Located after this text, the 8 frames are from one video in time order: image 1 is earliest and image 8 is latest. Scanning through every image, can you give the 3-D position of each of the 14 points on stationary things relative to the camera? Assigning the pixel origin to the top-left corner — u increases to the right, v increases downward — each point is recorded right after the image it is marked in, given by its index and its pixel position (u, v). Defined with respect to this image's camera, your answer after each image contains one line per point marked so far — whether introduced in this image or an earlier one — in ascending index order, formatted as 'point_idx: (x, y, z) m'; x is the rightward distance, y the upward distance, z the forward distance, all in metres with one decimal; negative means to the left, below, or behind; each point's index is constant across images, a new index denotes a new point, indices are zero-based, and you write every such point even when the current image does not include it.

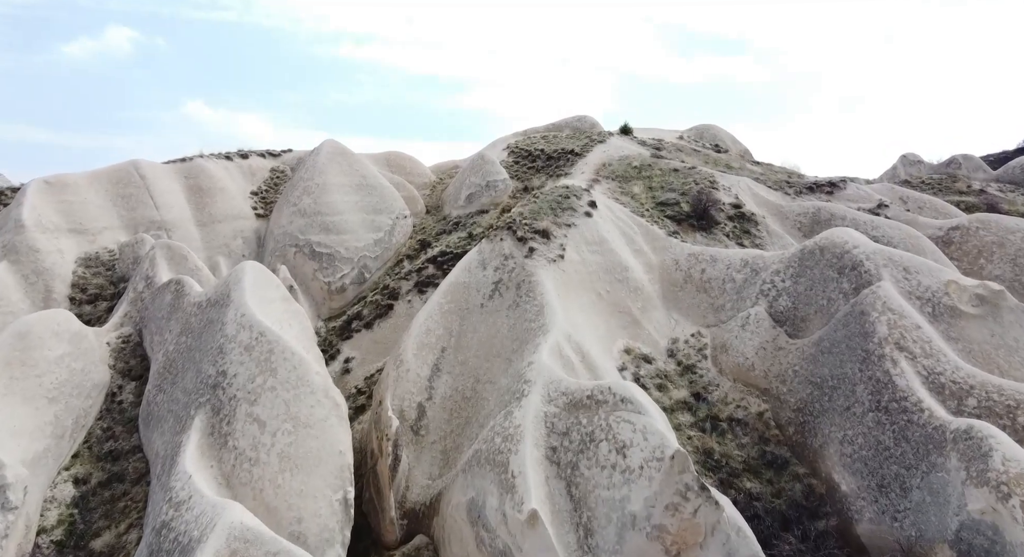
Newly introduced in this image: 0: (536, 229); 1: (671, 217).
0: (+0.4, +0.8, +12.2) m
1: (+3.1, +1.2, +14.2) m
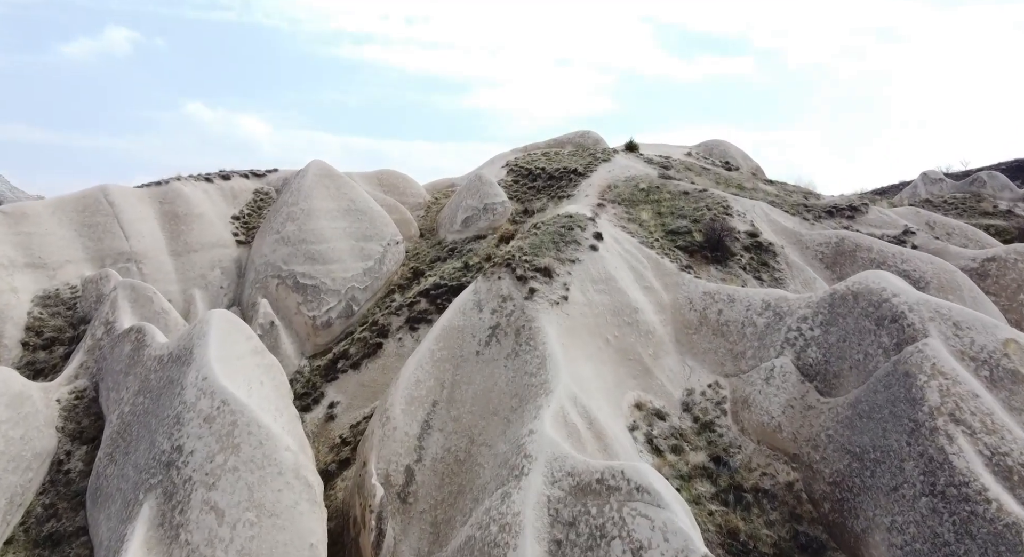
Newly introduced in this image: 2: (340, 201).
0: (+0.4, +0.2, +11.1) m
1: (+3.0, +0.5, +13.1) m
2: (-3.6, +1.6, +15.3) m
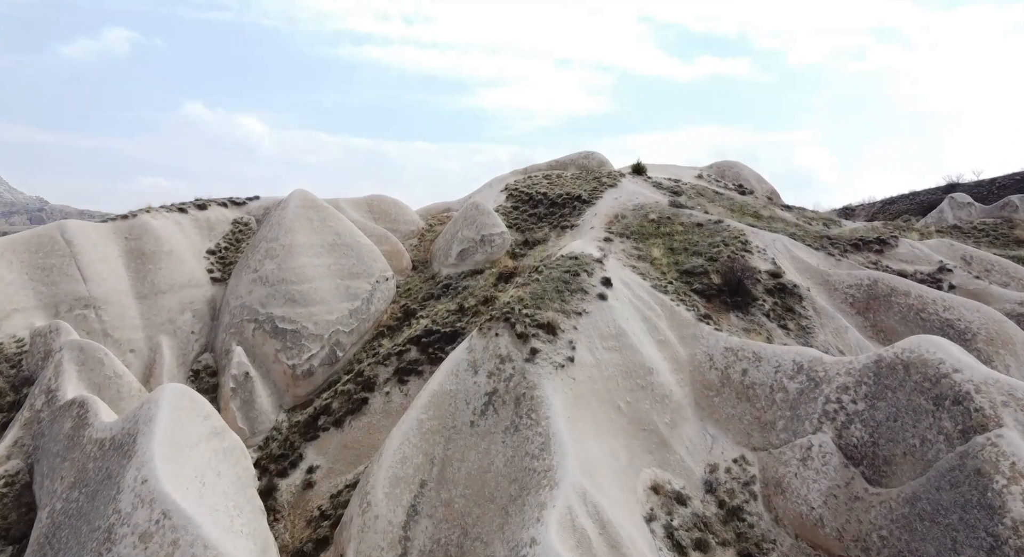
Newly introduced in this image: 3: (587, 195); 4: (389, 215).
0: (+0.4, -0.6, +9.9) m
1: (+3.0, -0.2, +11.9) m
2: (-3.6, +0.8, +14.0) m
3: (+1.7, +1.9, +16.6) m
4: (-2.9, +1.5, +17.3) m
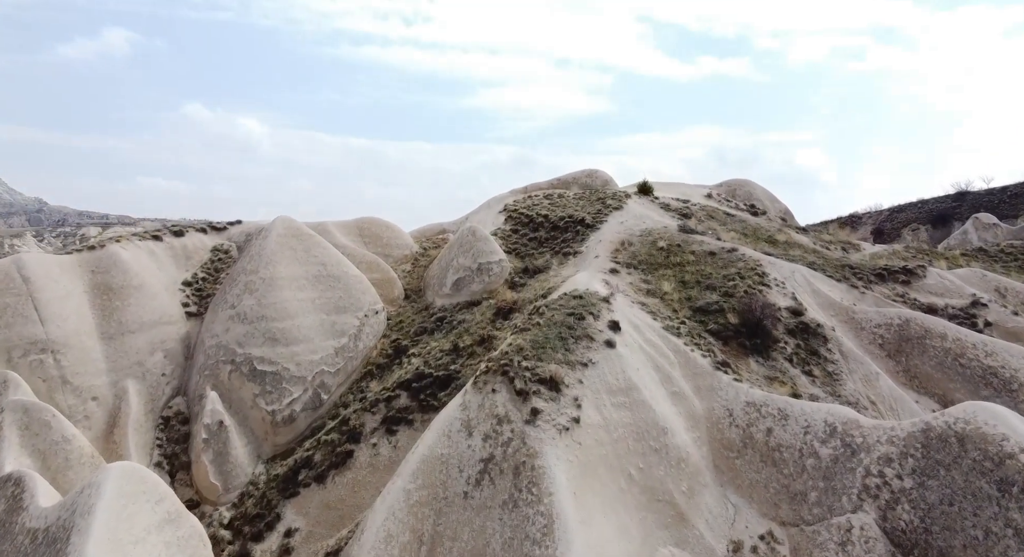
0: (+0.3, -1.2, +8.9) m
1: (+3.0, -0.8, +10.9) m
2: (-3.6, +0.2, +13.0) m
3: (+1.7, +1.2, +15.6) m
4: (-2.9, +0.9, +16.3) m
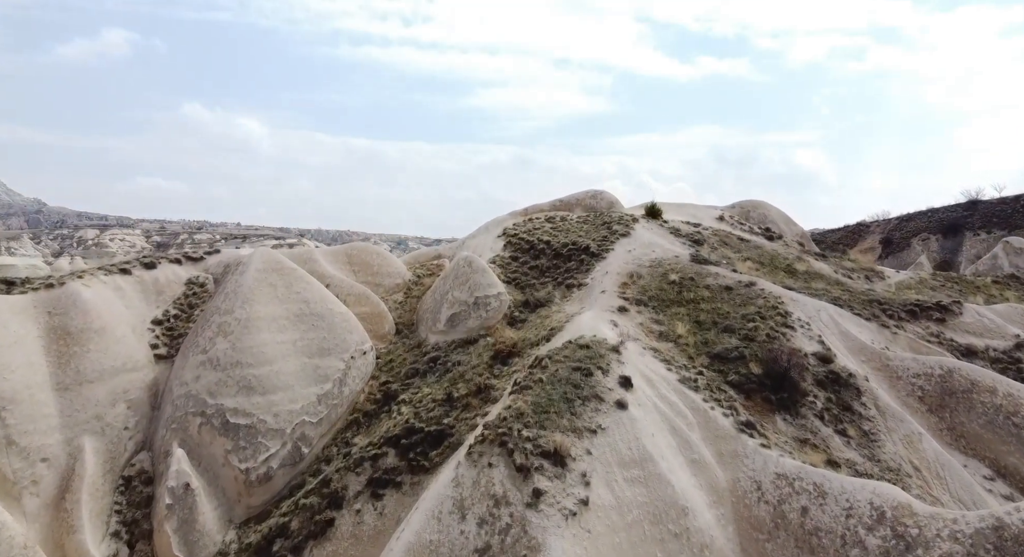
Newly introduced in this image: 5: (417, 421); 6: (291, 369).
0: (+0.3, -1.8, +7.8) m
1: (+3.0, -1.5, +9.8) m
2: (-3.6, -0.4, +11.9) m
3: (+1.7, +0.6, +14.5) m
4: (-2.9, +0.2, +15.2) m
5: (-1.4, -2.0, +10.6) m
6: (-3.4, -1.4, +11.2) m
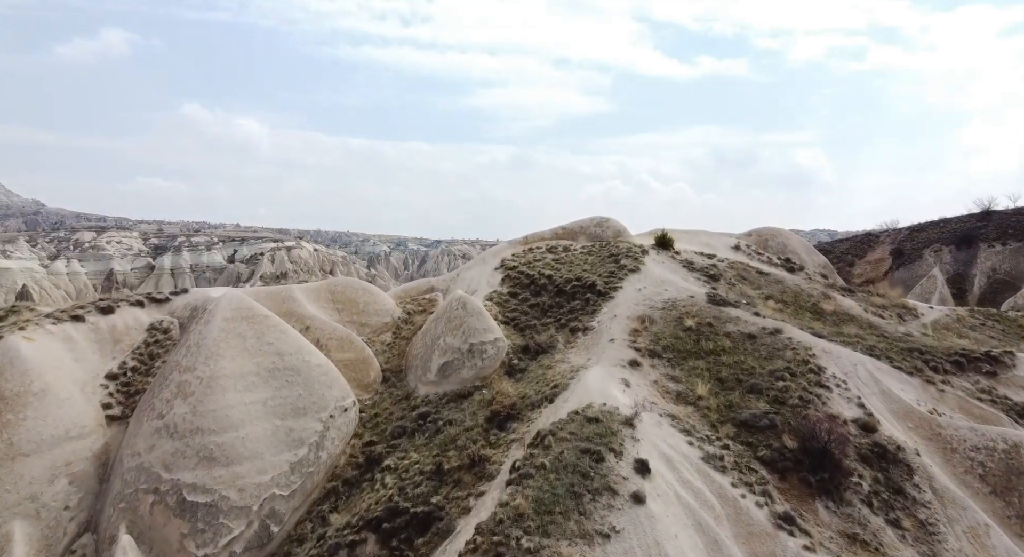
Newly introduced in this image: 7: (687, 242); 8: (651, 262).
0: (+0.3, -2.5, +6.5) m
1: (+3.0, -2.2, +8.5) m
2: (-3.6, -1.1, +10.6) m
3: (+1.6, -0.1, +13.1) m
4: (-3.0, -0.5, +13.8) m
5: (-1.4, -2.8, +9.3) m
6: (-3.4, -2.1, +9.9) m
7: (+3.7, +0.8, +15.4) m
8: (+2.6, +0.3, +13.8) m
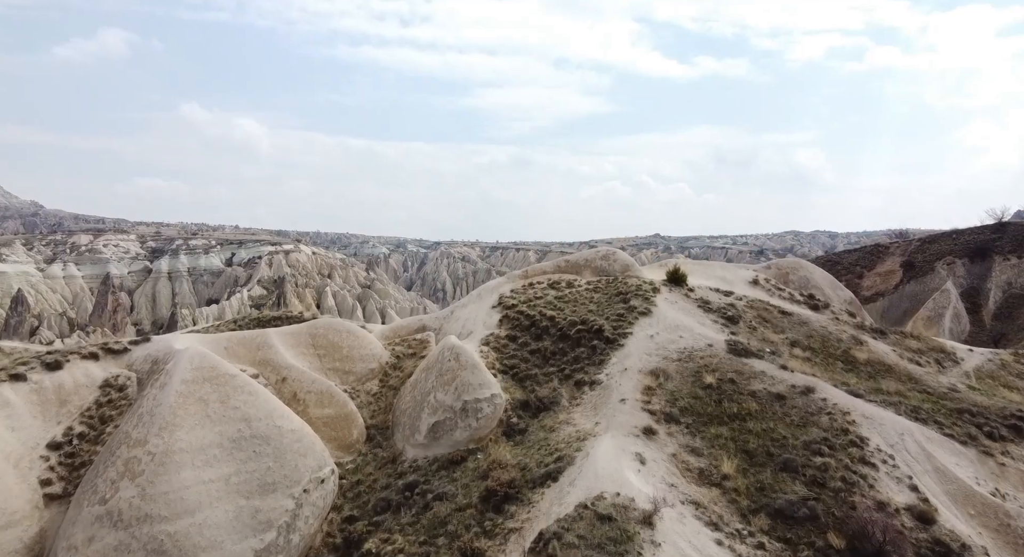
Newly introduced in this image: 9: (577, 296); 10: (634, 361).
0: (+0.3, -3.2, +5.2) m
1: (+3.0, -2.9, +7.2) m
2: (-3.7, -1.8, +9.3) m
3: (+1.6, -0.8, +11.9) m
4: (-3.0, -1.2, +12.6) m
5: (-1.4, -3.5, +8.0) m
6: (-3.4, -2.8, +8.6) m
7: (+3.7, +0.1, +14.1) m
8: (+2.6, -0.4, +12.5) m
9: (+1.2, -0.3, +13.2) m
10: (+1.8, -1.2, +11.0) m
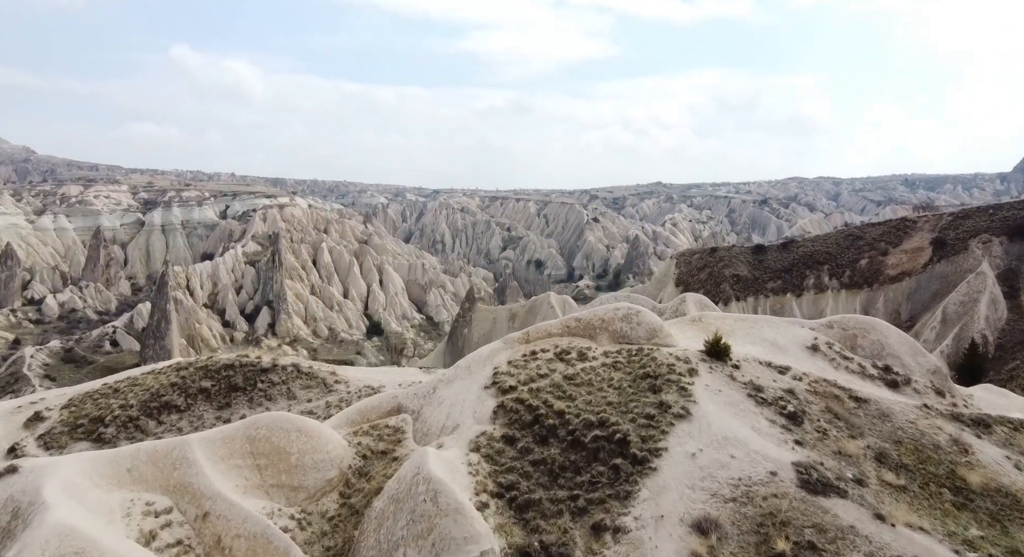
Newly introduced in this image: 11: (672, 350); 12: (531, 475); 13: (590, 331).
0: (+0.3, -4.9, +2.4) m
1: (+2.9, -4.4, +4.4) m
2: (-3.7, -3.2, +6.5) m
3: (+1.6, -2.0, +8.9) m
4: (-3.0, -2.3, +9.6) m
5: (-1.5, -4.9, +5.3) m
6: (-3.5, -4.2, +5.8) m
7: (+3.6, -0.9, +11.1) m
8: (+2.6, -1.5, +9.6) m
9: (+1.1, -1.4, +10.2) m
10: (+1.8, -2.4, +8.1) m
11: (+2.3, -1.0, +10.6) m
12: (+0.2, -2.5, +9.1) m
13: (+1.2, -0.7, +11.3) m
